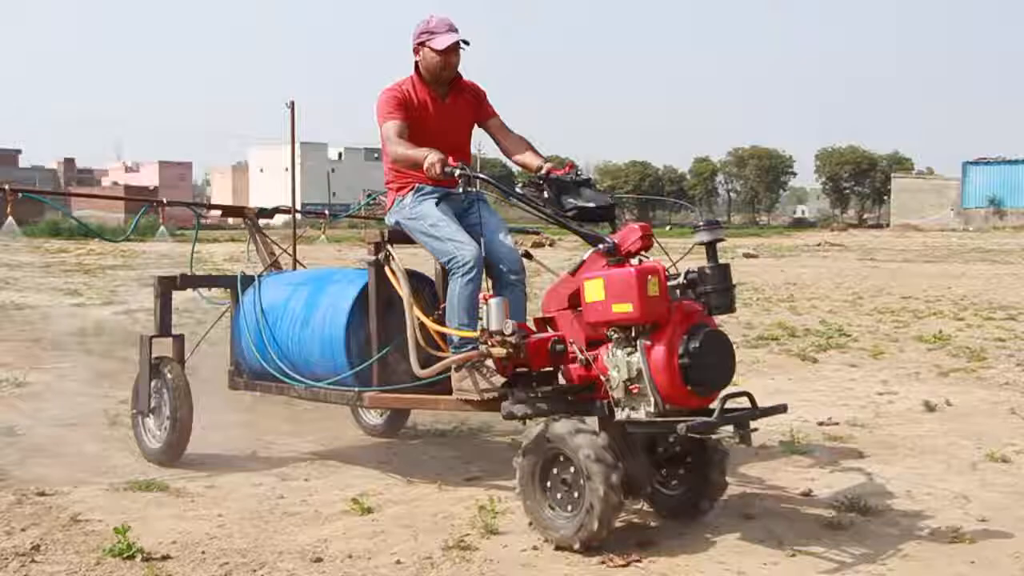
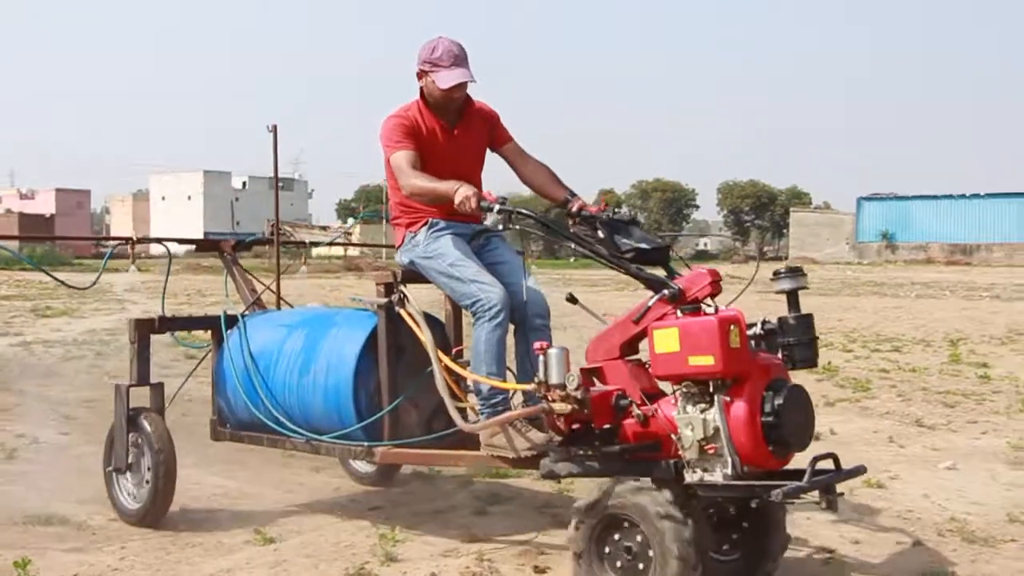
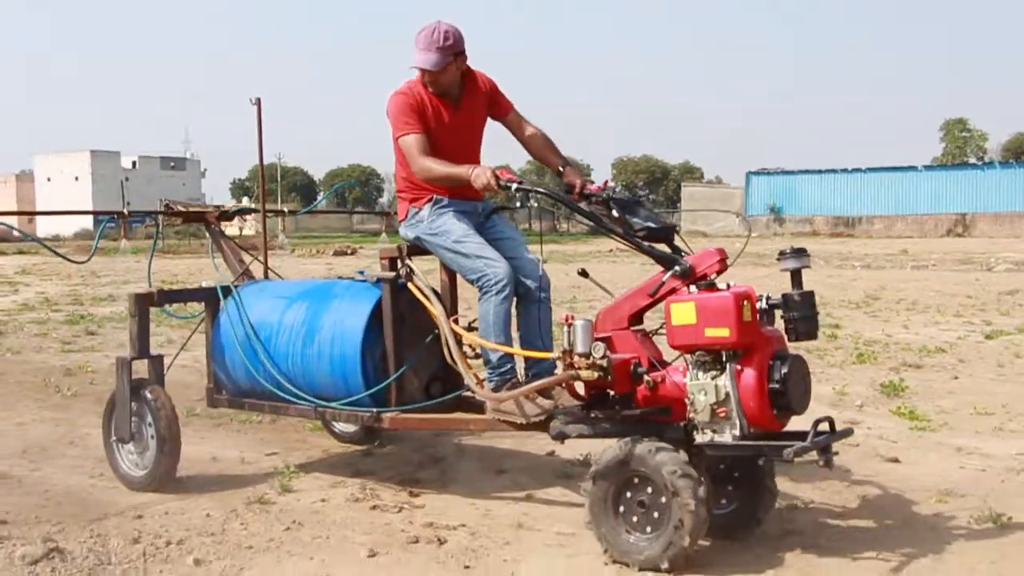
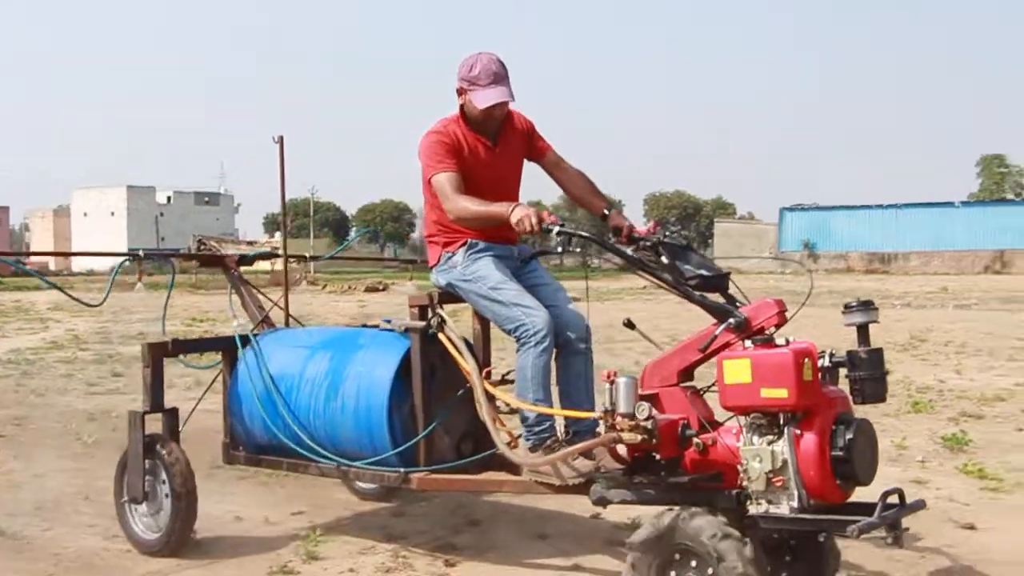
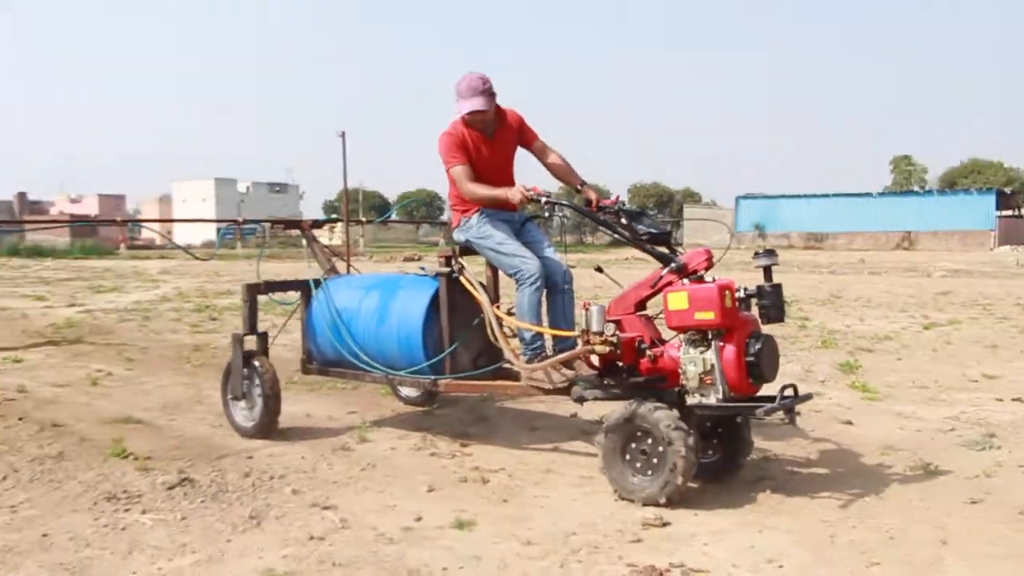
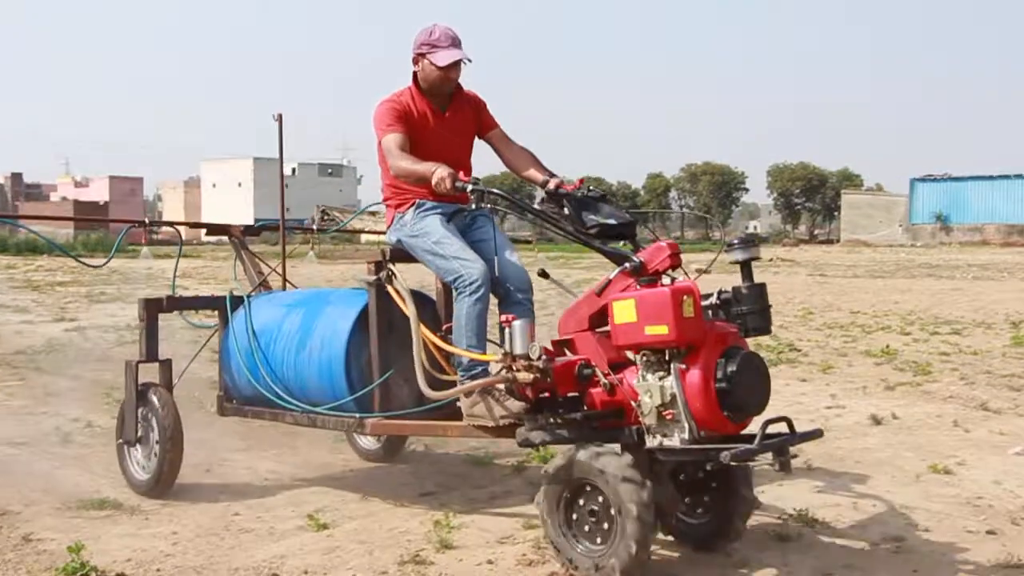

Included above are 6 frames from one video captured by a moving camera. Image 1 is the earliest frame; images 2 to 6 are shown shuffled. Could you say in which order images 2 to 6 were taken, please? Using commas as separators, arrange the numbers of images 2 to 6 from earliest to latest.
6, 2, 4, 3, 5
